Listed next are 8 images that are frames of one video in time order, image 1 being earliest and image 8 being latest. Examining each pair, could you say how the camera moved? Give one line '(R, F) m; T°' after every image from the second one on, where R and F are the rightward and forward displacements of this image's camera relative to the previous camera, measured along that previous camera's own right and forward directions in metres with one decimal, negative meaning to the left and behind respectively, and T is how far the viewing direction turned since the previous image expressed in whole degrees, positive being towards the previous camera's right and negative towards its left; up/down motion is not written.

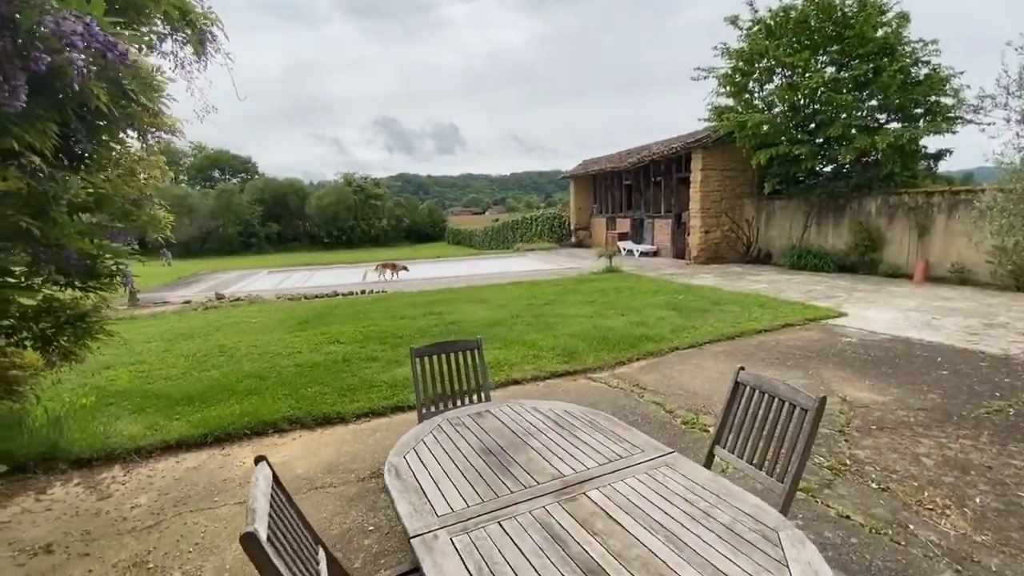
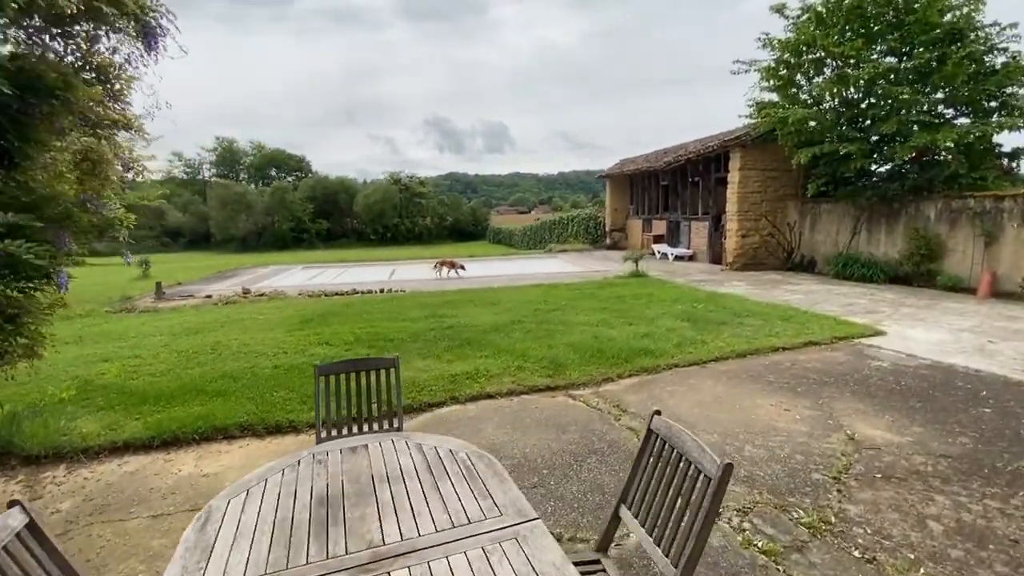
(+0.7, +0.4) m; -5°
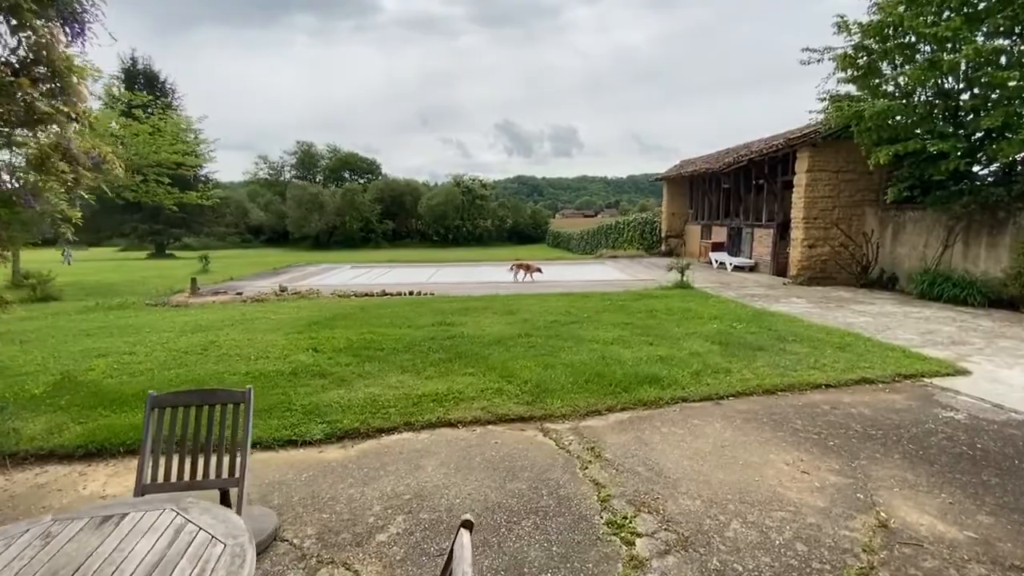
(+0.8, +0.7) m; -8°
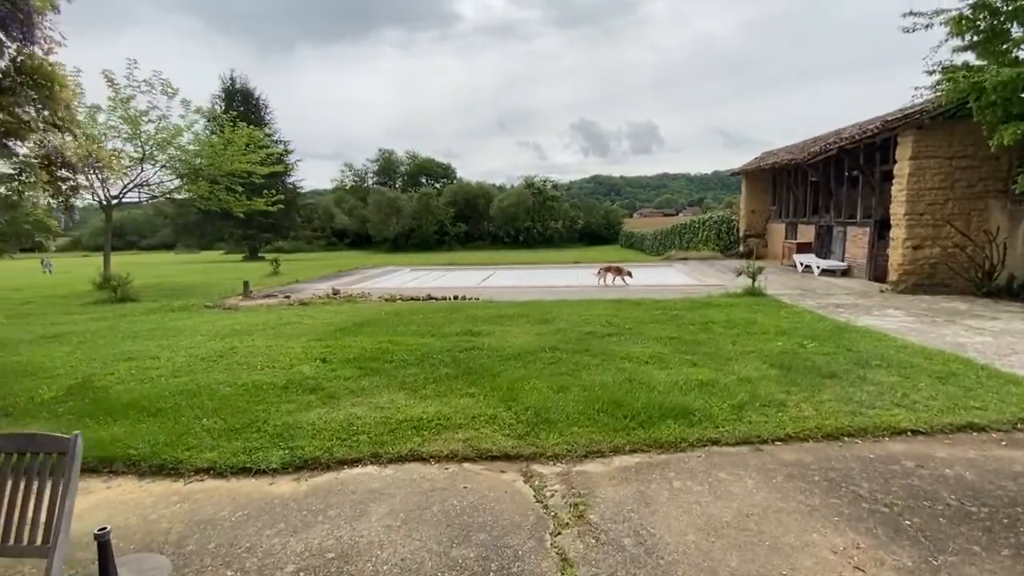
(+0.7, +0.7) m; -9°
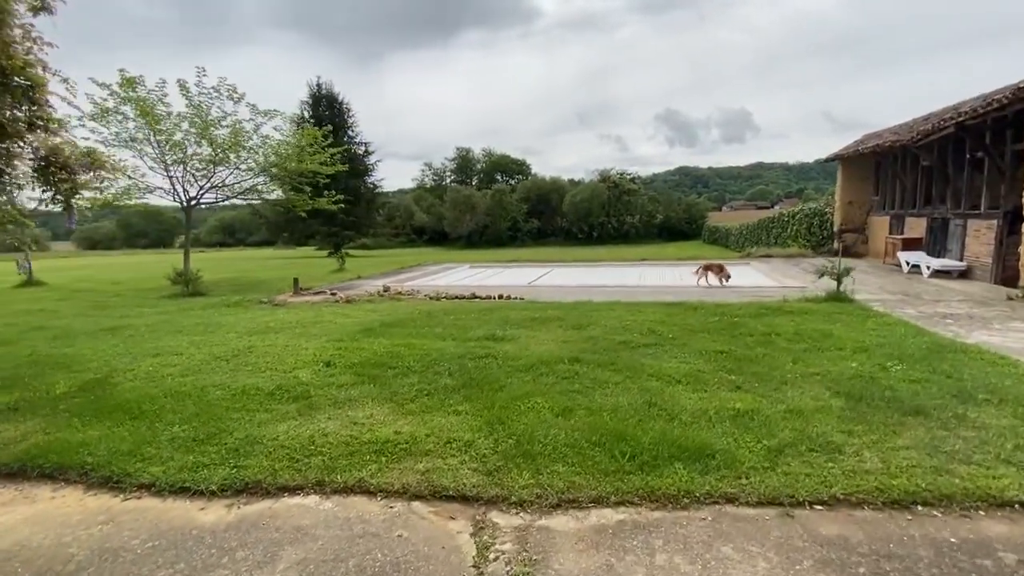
(+0.8, +0.7) m; -9°
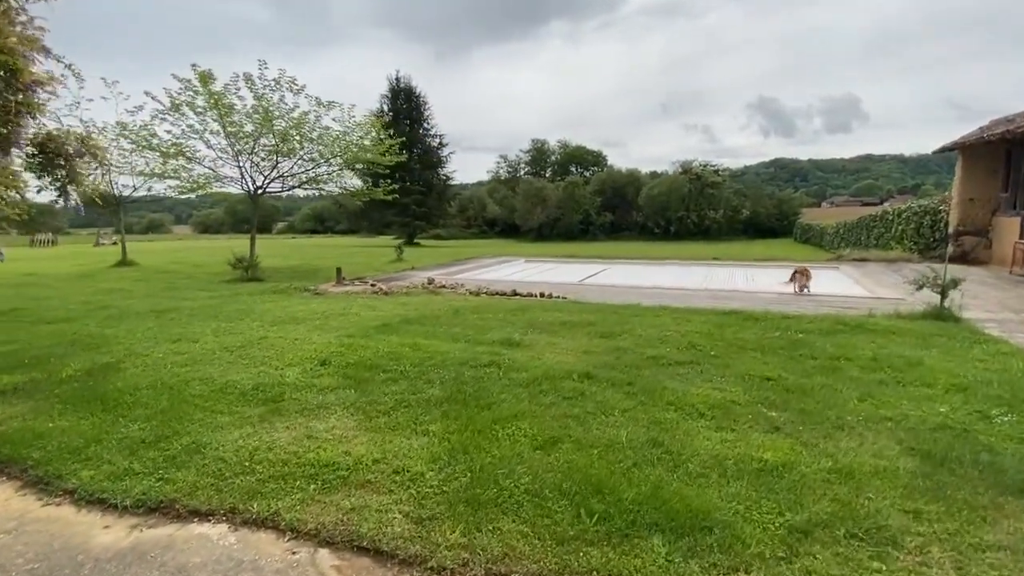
(+0.7, +0.7) m; -9°
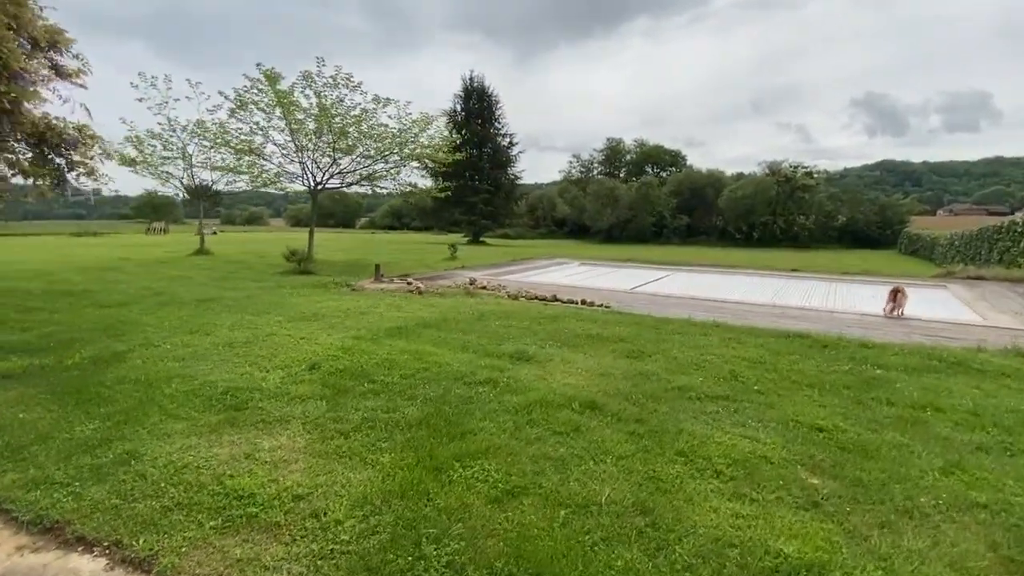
(+0.7, +0.7) m; -9°
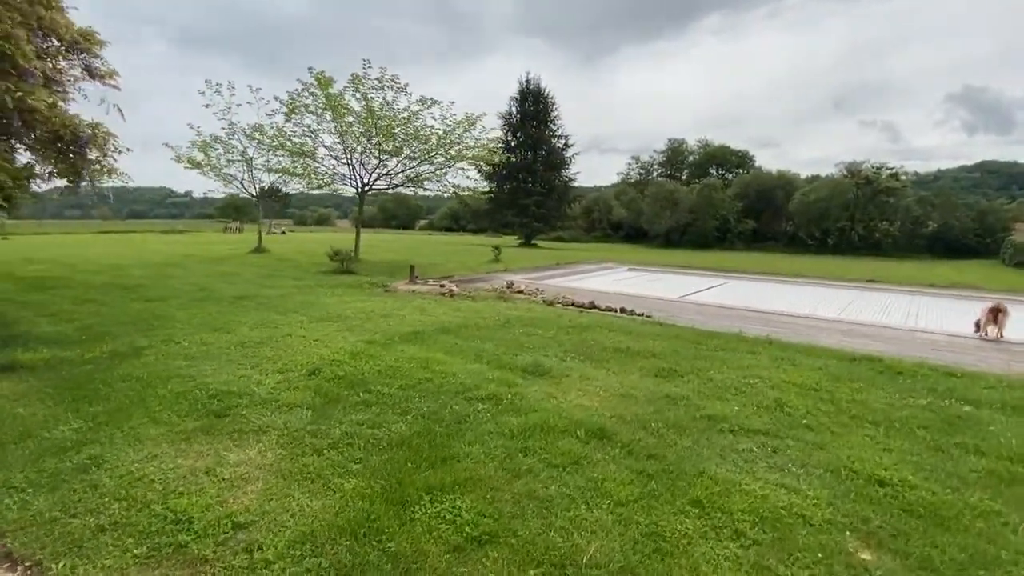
(+0.4, +0.5) m; -7°
